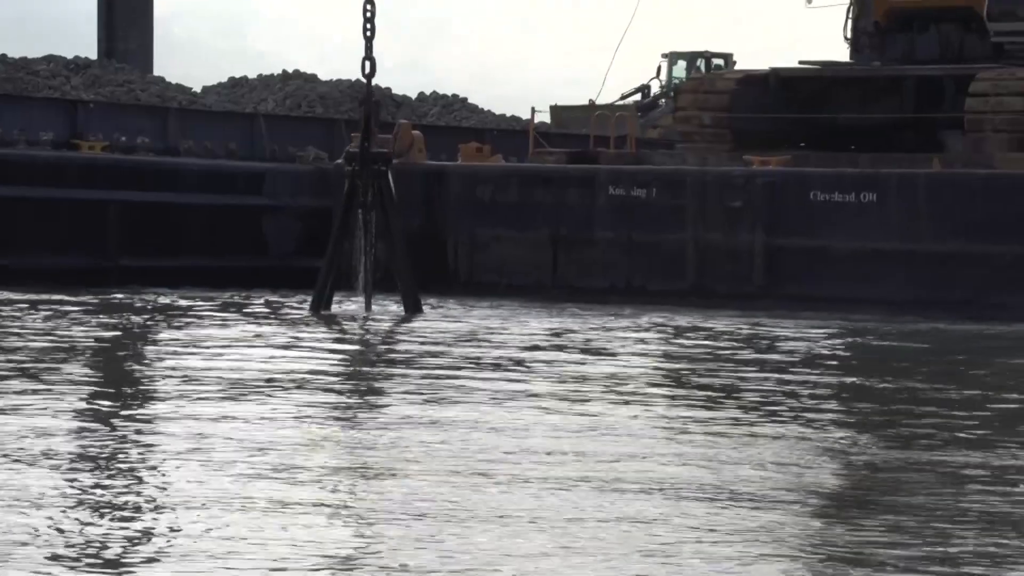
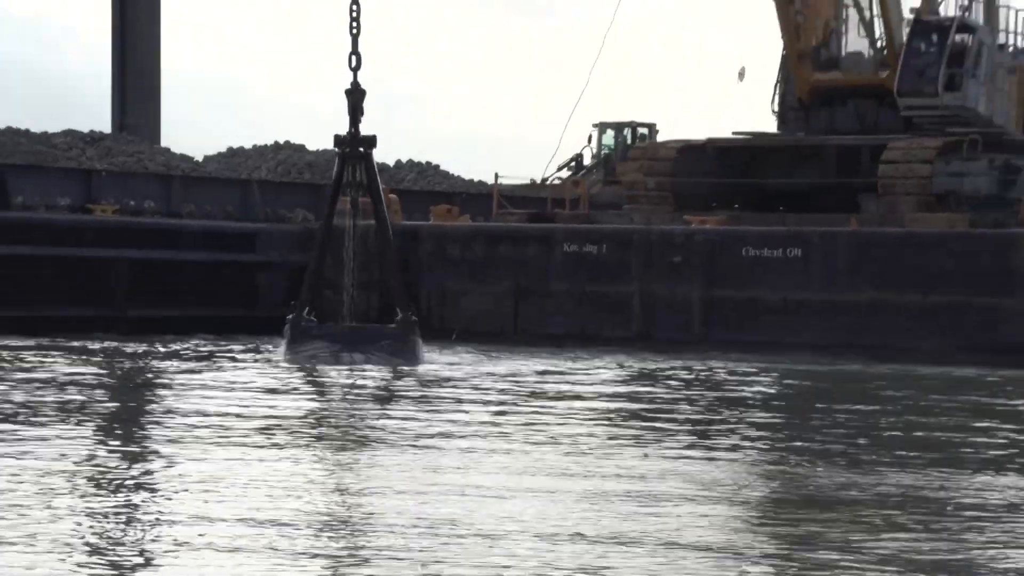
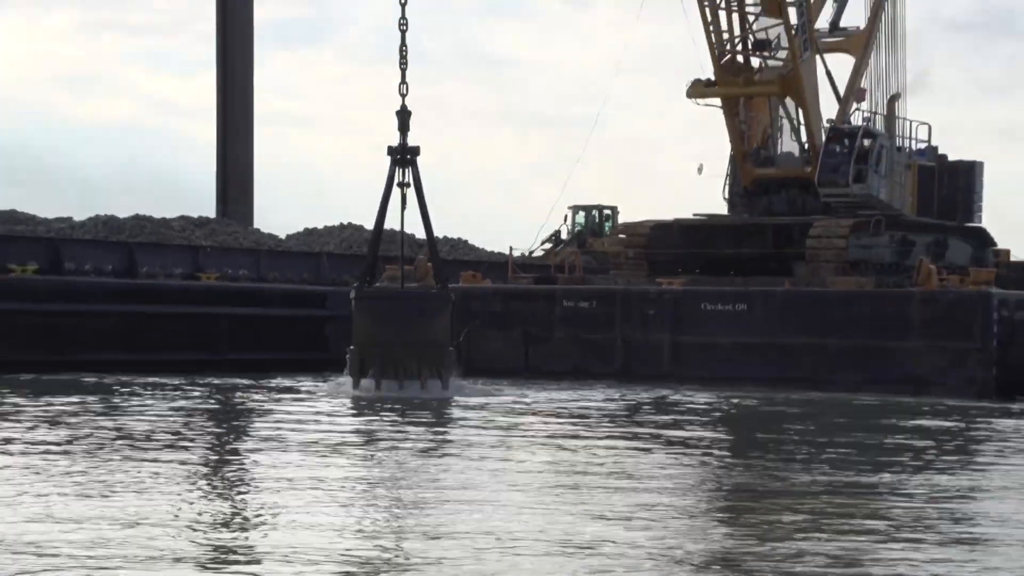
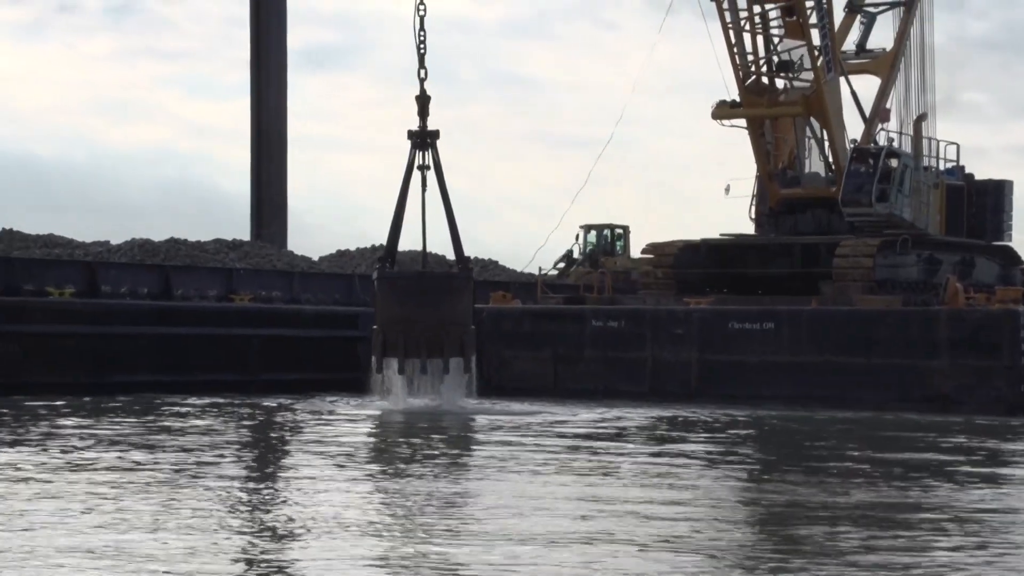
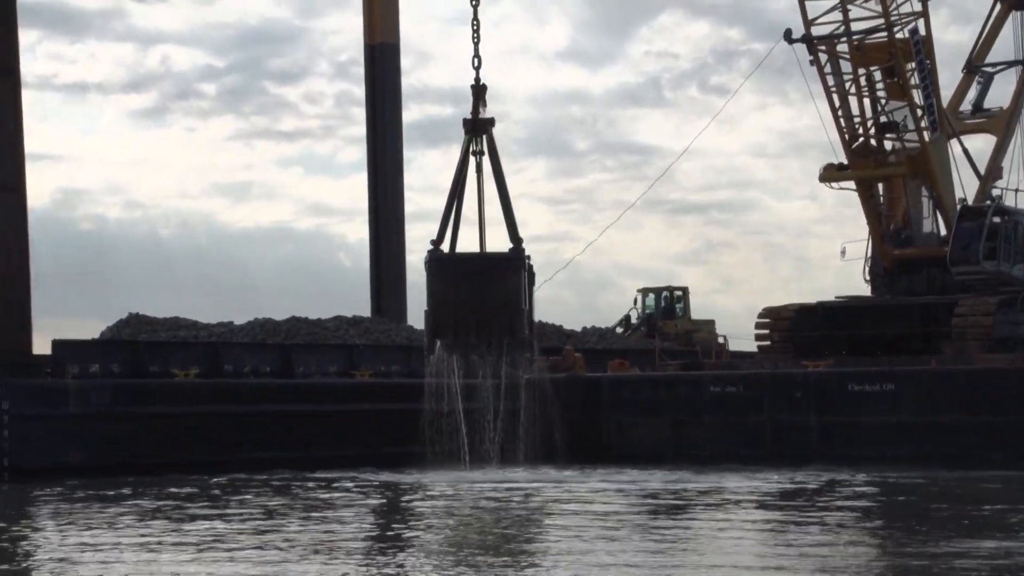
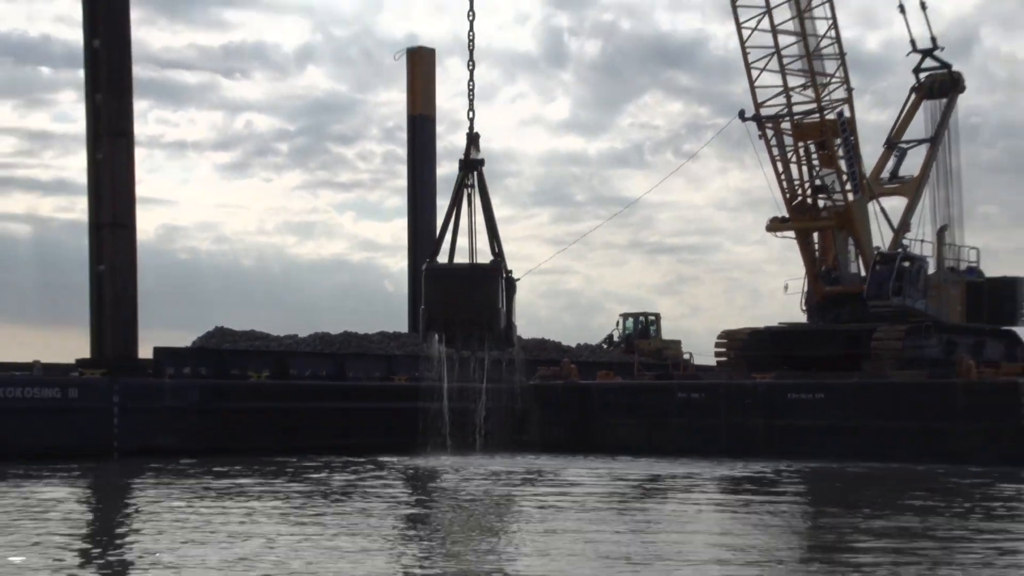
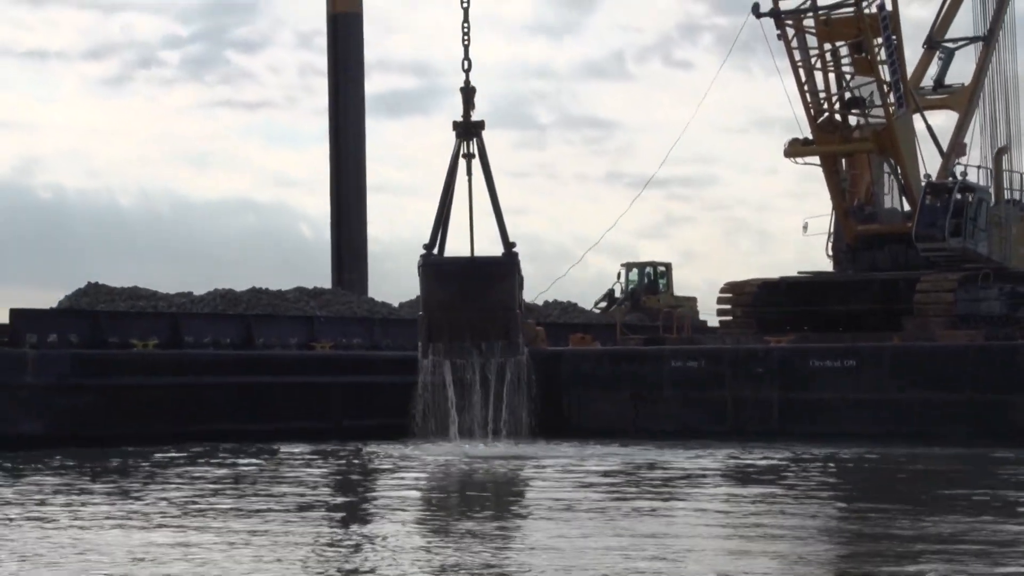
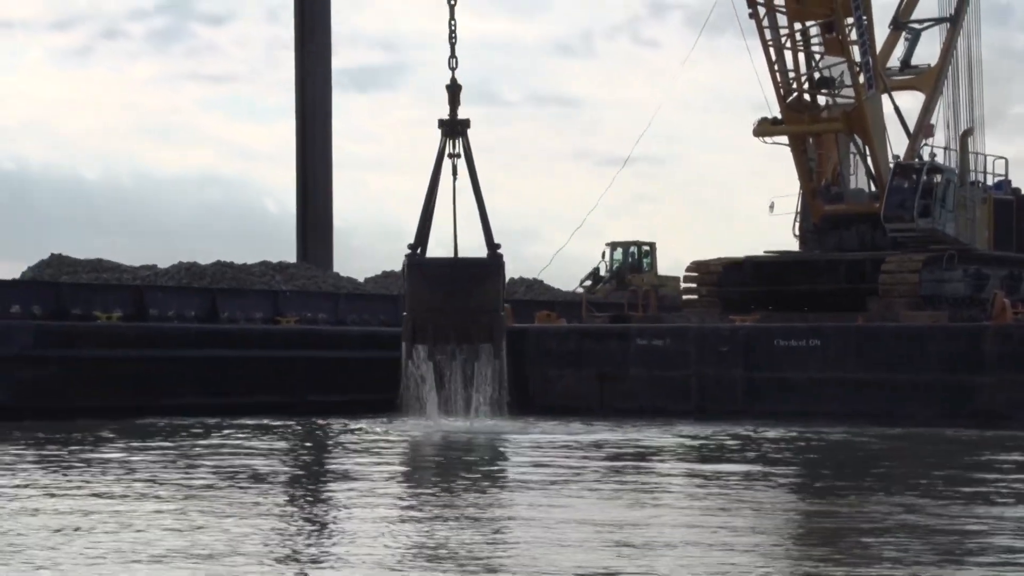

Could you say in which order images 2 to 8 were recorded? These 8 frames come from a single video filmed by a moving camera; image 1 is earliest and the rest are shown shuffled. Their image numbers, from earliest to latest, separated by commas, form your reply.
2, 3, 4, 8, 7, 5, 6
